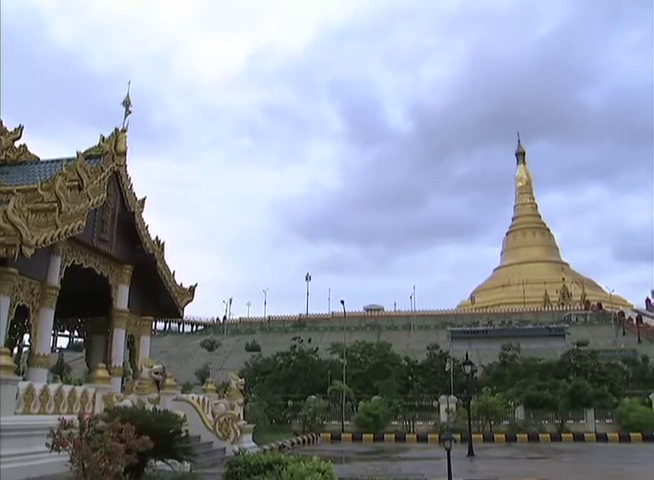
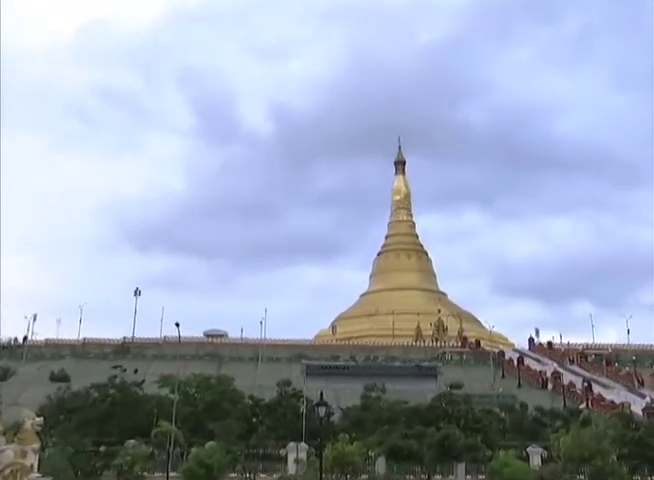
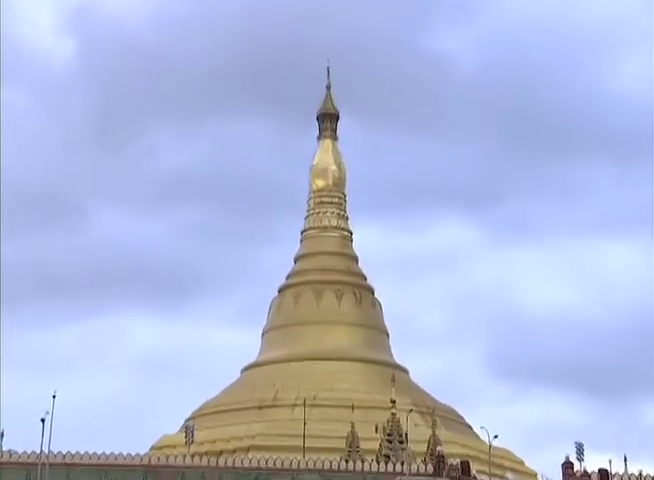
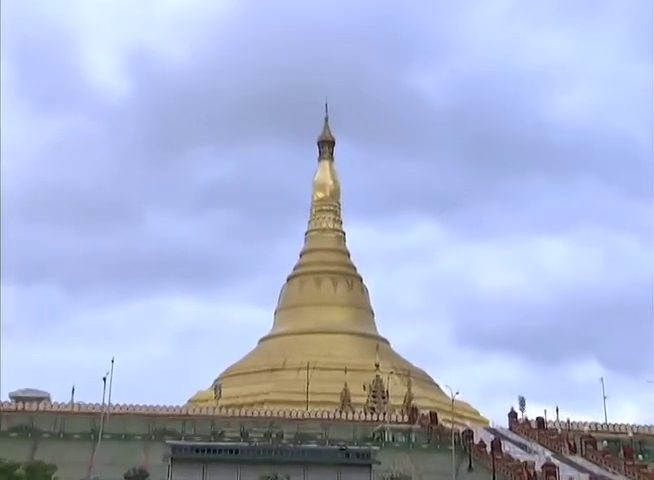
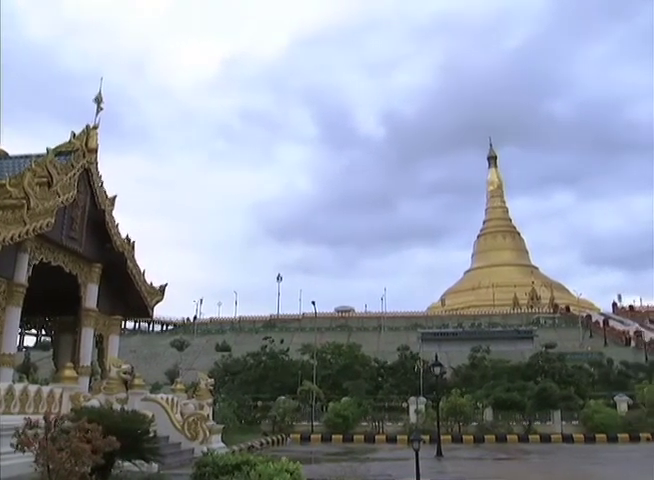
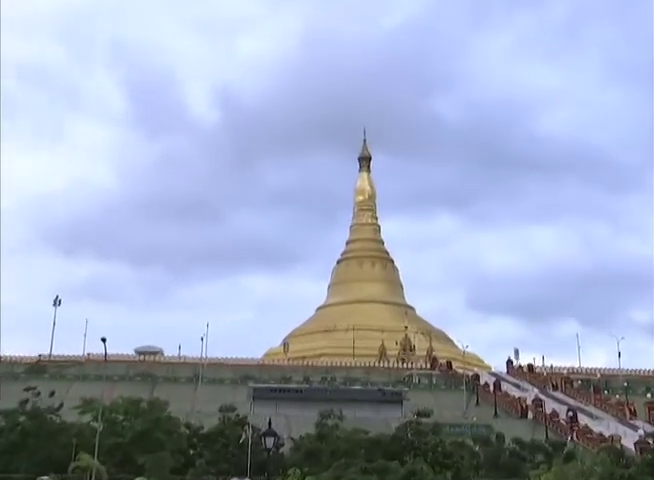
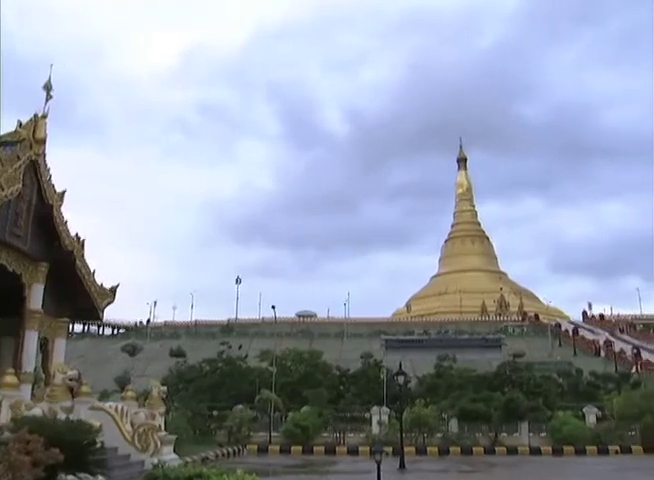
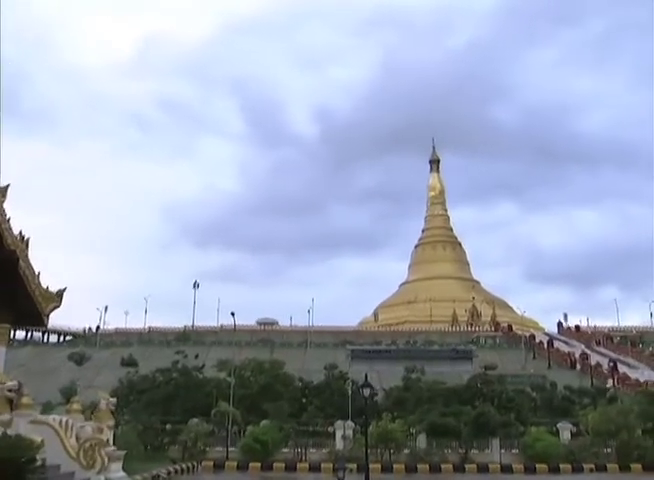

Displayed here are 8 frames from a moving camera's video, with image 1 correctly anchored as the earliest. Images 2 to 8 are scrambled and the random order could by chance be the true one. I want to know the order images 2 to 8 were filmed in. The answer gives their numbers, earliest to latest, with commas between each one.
5, 7, 8, 2, 6, 4, 3
